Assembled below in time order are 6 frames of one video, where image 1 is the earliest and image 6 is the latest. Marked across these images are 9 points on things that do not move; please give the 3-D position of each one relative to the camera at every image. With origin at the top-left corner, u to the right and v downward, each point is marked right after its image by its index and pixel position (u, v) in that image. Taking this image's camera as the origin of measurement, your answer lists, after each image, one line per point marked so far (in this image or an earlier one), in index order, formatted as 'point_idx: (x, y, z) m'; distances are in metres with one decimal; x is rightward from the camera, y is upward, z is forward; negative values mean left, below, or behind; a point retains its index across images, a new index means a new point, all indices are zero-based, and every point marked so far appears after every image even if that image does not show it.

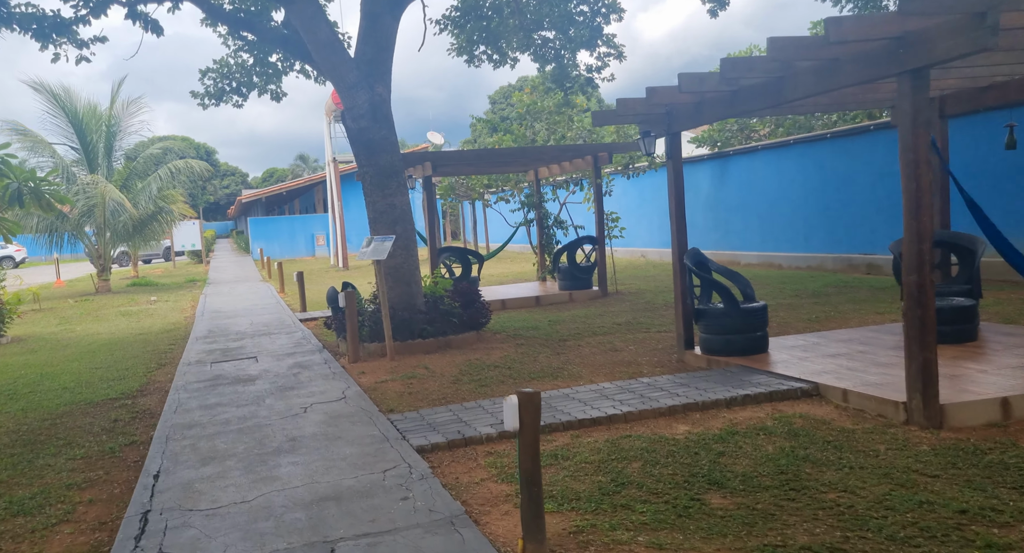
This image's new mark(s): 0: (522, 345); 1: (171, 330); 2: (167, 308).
0: (+0.1, -0.7, +7.9) m
1: (-5.4, -0.9, +12.7) m
2: (-7.0, -0.6, +16.3) m
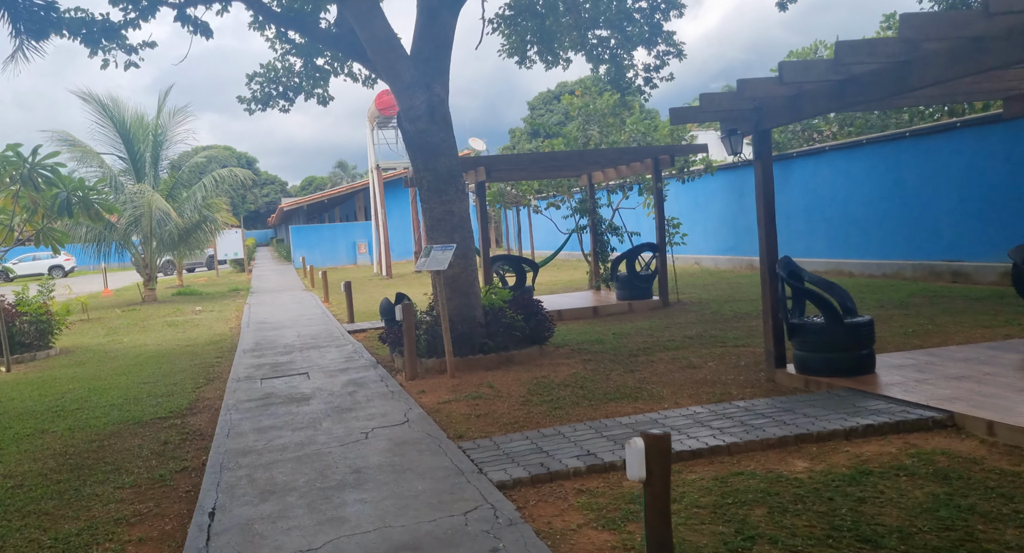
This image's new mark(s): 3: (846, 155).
0: (+0.7, -0.8, +7.4) m
1: (-4.6, -1.0, +12.4) m
2: (-6.0, -0.8, +16.1) m
3: (+5.4, +2.0, +13.1) m
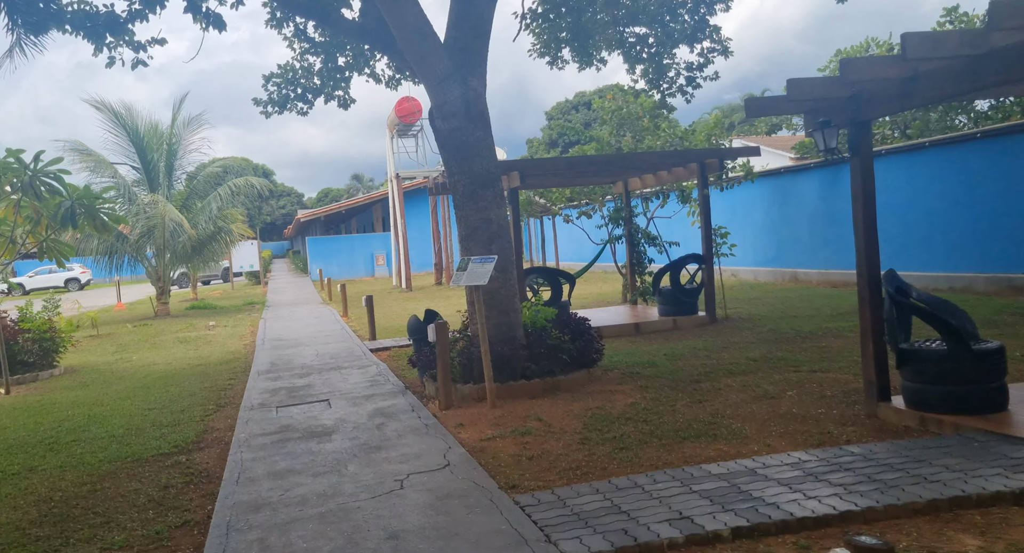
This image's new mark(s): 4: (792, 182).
0: (+1.1, -0.9, +6.5) m
1: (-4.1, -1.2, +11.7) m
2: (-5.5, -1.1, +15.3) m
3: (+5.9, +1.8, +12.2) m
4: (+5.2, +1.8, +15.0) m
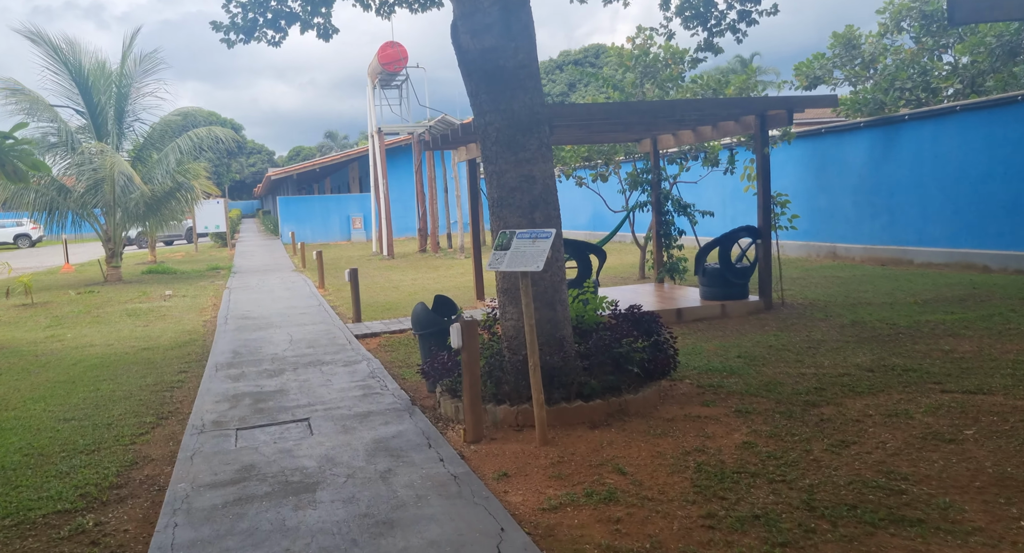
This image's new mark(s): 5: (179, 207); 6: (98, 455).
0: (+1.5, -0.9, +4.7) m
1: (-3.9, -0.8, +9.6) m
2: (-5.4, -0.5, +13.3) m
3: (+6.1, +2.0, +10.4) m
4: (+5.3, +2.2, +13.2) m
5: (-7.2, +1.5, +17.2) m
6: (-2.7, -1.2, +5.3) m
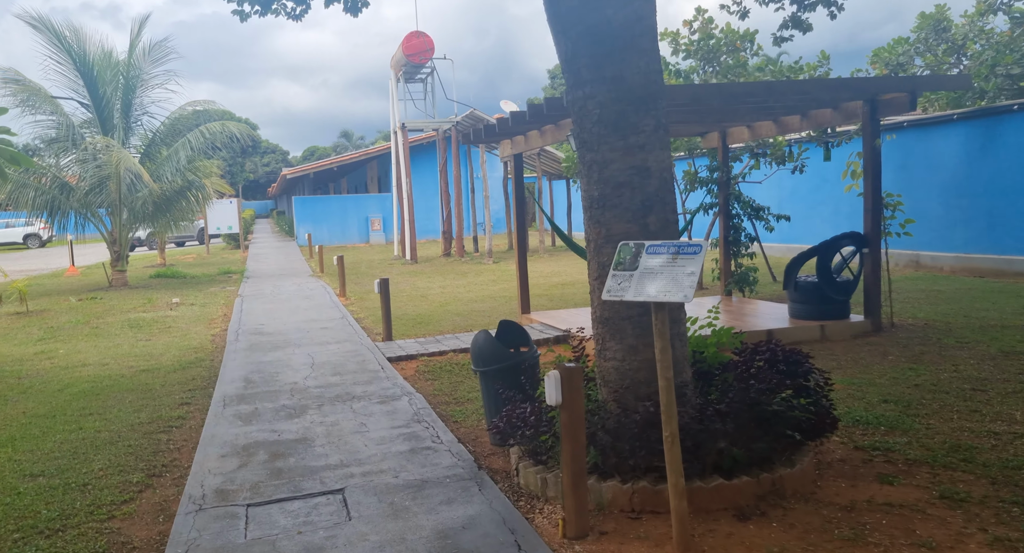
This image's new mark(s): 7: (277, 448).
0: (+2.0, -1.0, +3.3) m
1: (-3.3, -0.9, +8.3) m
2: (-4.8, -0.6, +12.0) m
3: (+6.7, +1.9, +8.9) m
4: (+6.0, +2.0, +11.7) m
5: (-6.4, +1.4, +15.9) m
6: (-2.2, -1.3, +3.9) m
7: (-1.4, -1.1, +4.9) m
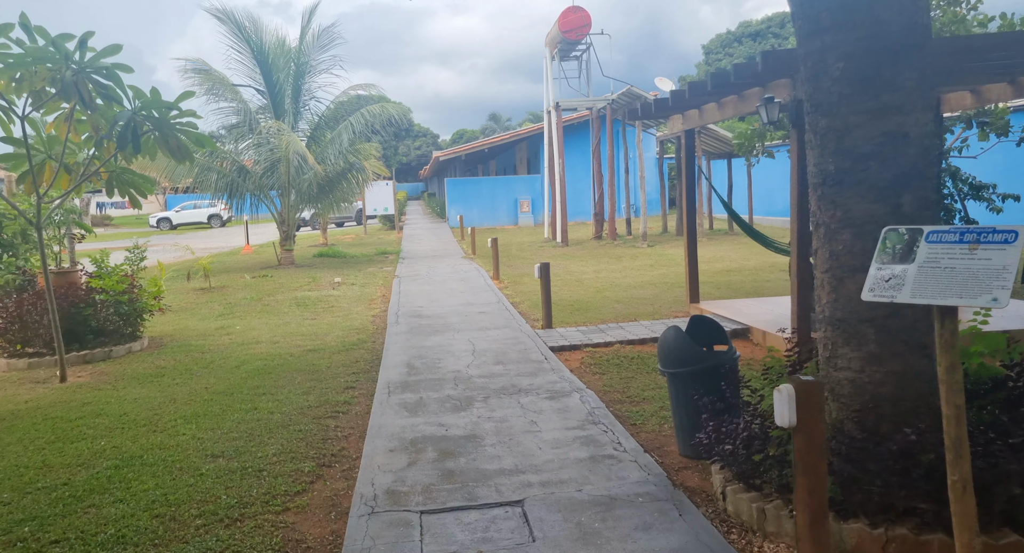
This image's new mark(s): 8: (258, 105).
0: (+2.7, -1.0, +2.4) m
1: (-1.6, -0.7, +8.3) m
2: (-2.4, -0.3, +12.1) m
3: (+8.4, +1.9, +7.0) m
4: (+8.2, +2.1, +9.9) m
5: (-3.3, +1.8, +16.3) m
6: (-1.3, -1.2, +3.8) m
7: (-0.4, -1.0, +4.6) m
8: (-4.9, +3.3, +15.2) m
